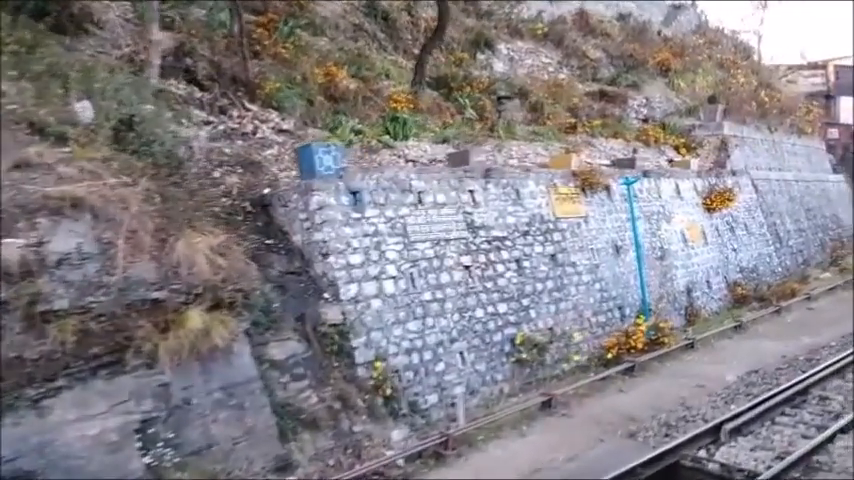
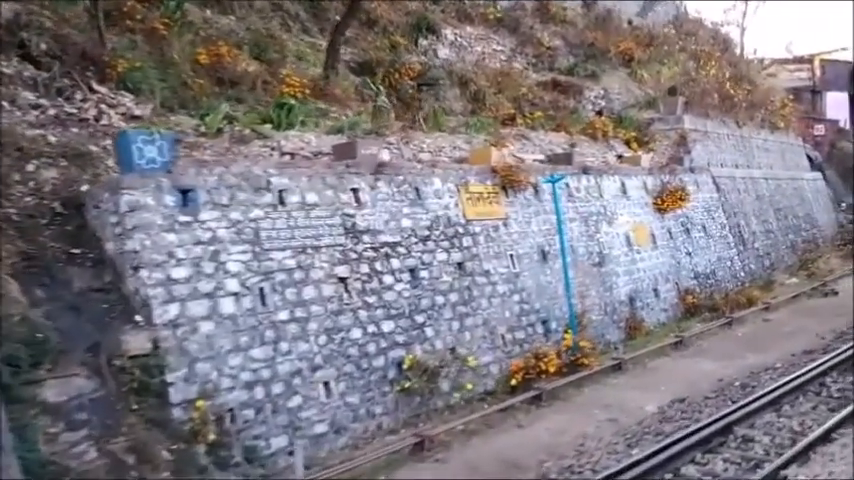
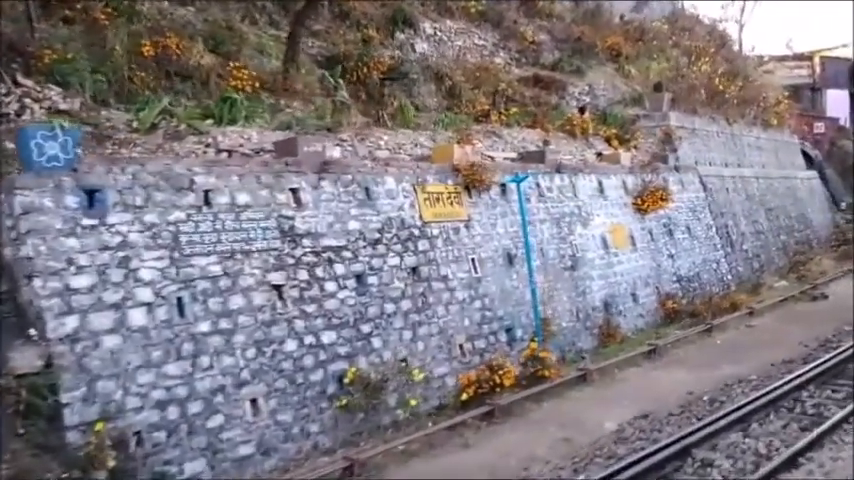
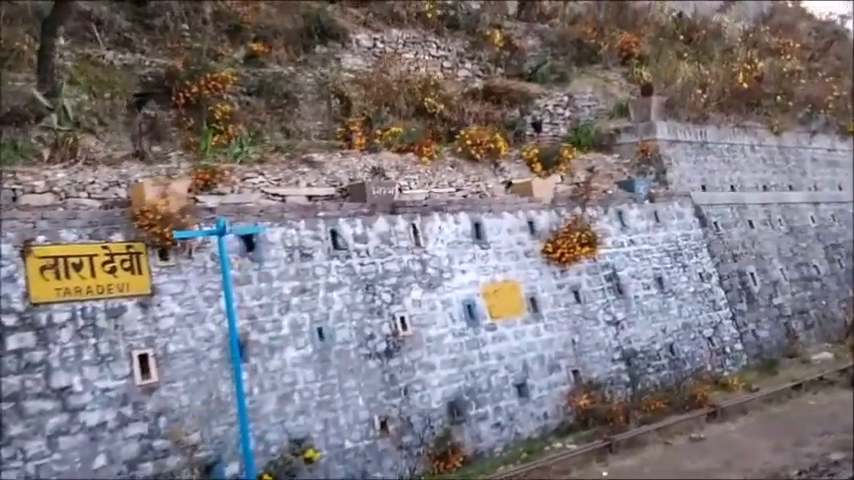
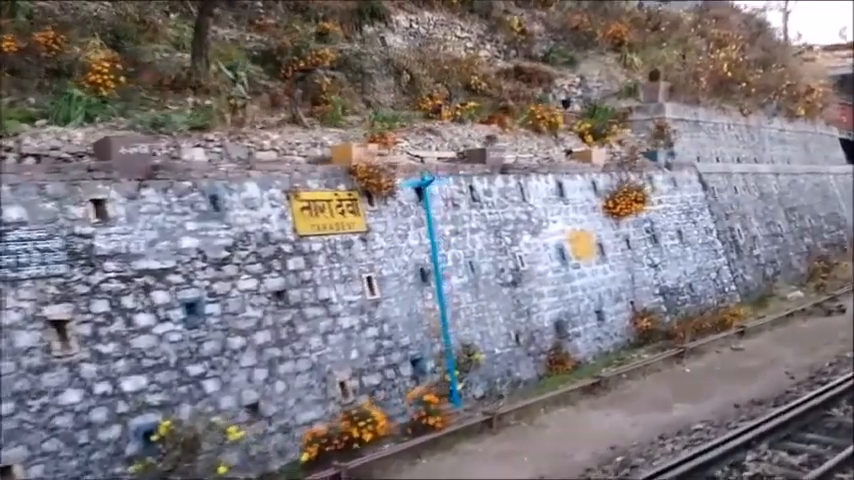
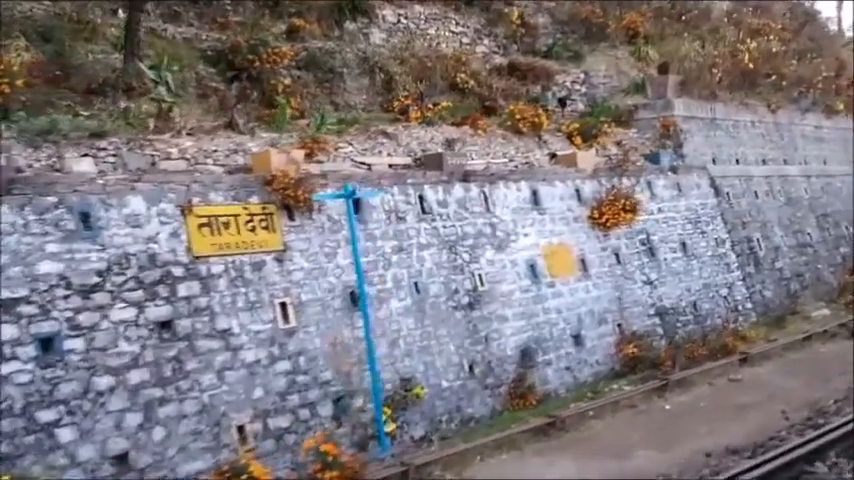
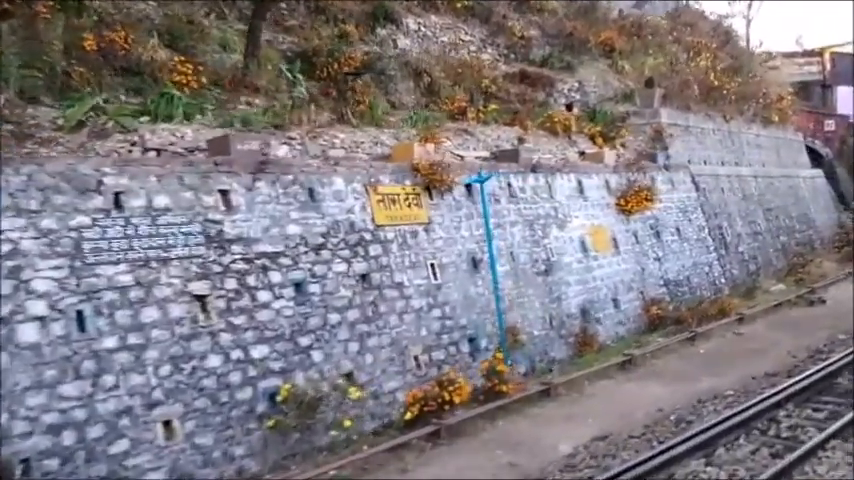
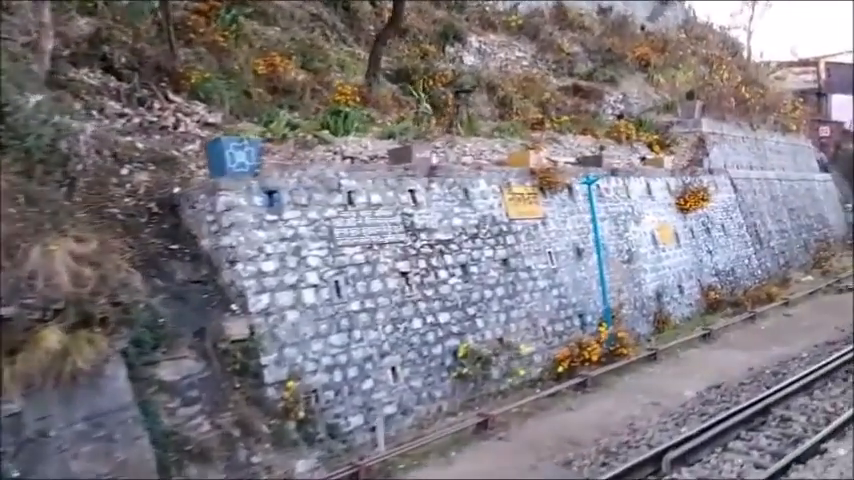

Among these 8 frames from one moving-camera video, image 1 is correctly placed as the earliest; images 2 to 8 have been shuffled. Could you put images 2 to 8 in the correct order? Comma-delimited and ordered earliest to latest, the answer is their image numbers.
8, 2, 3, 7, 5, 6, 4
